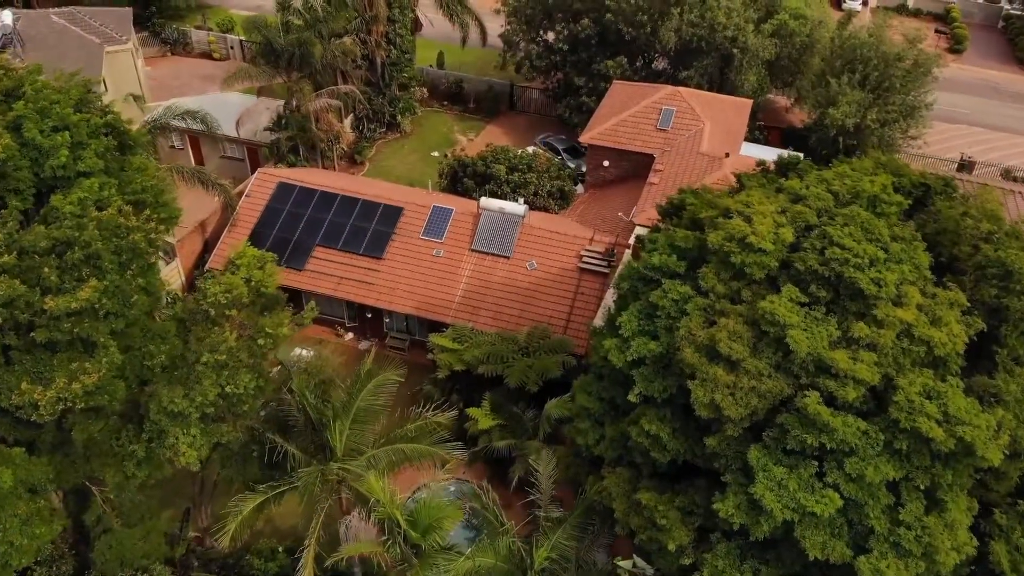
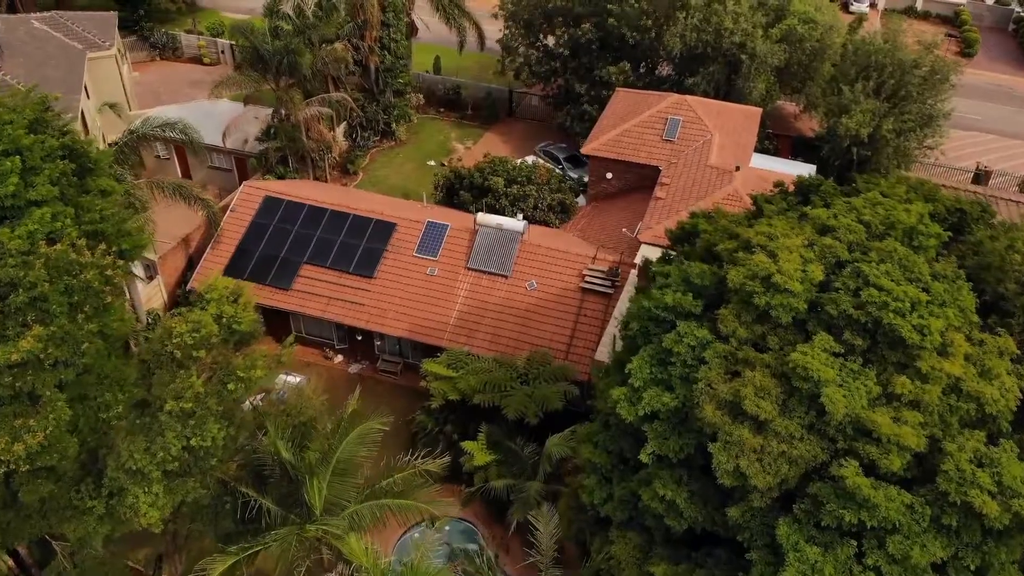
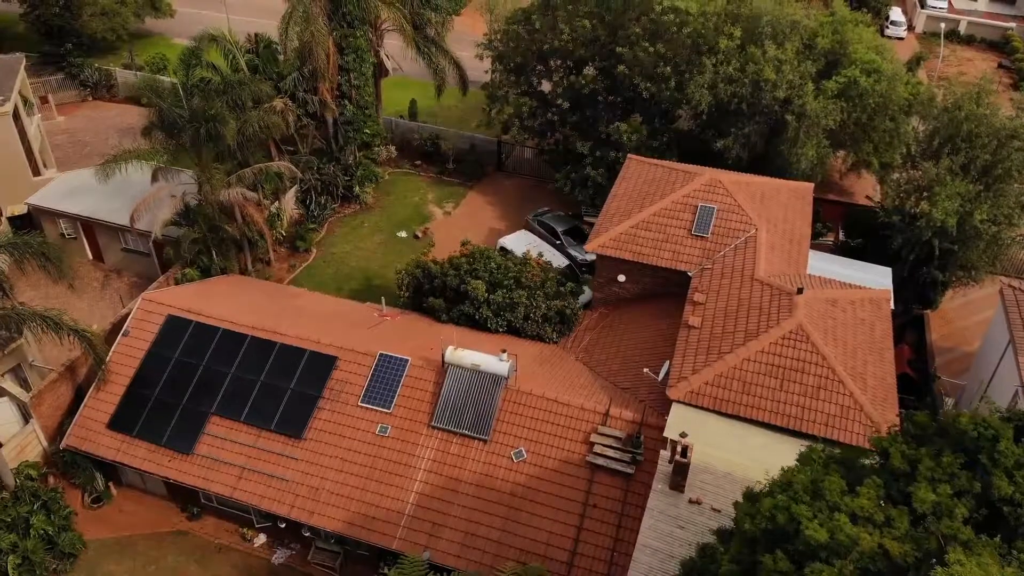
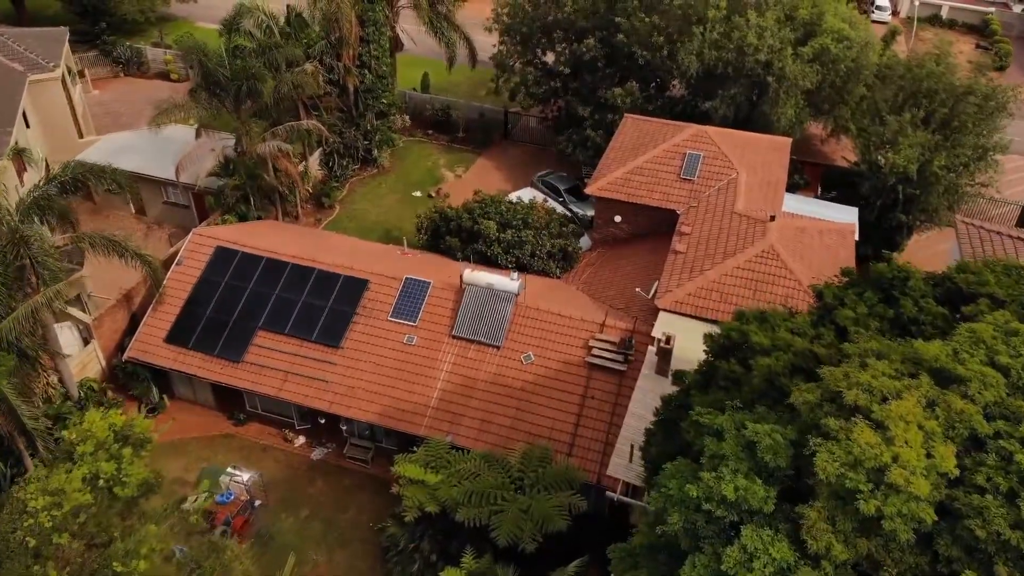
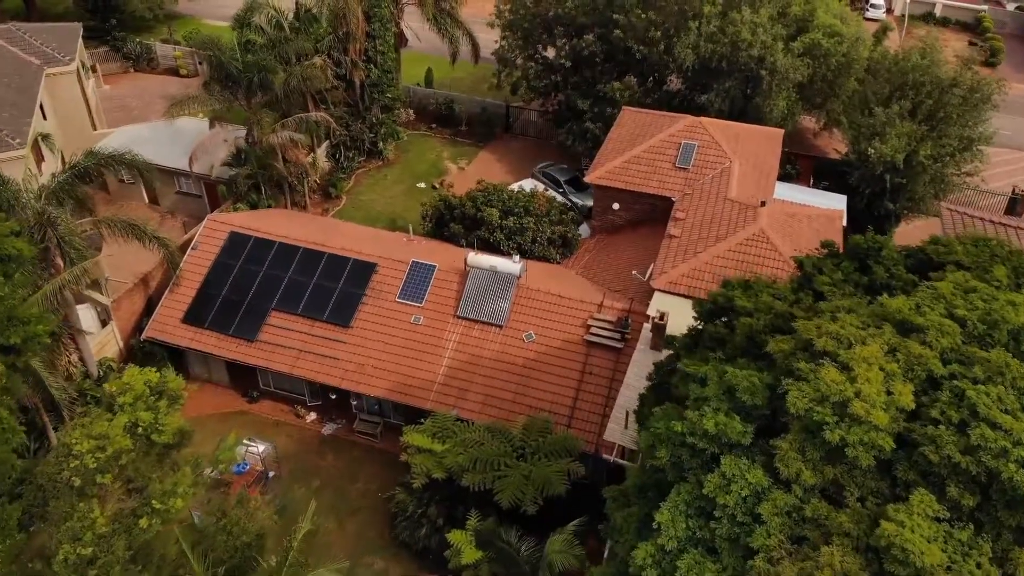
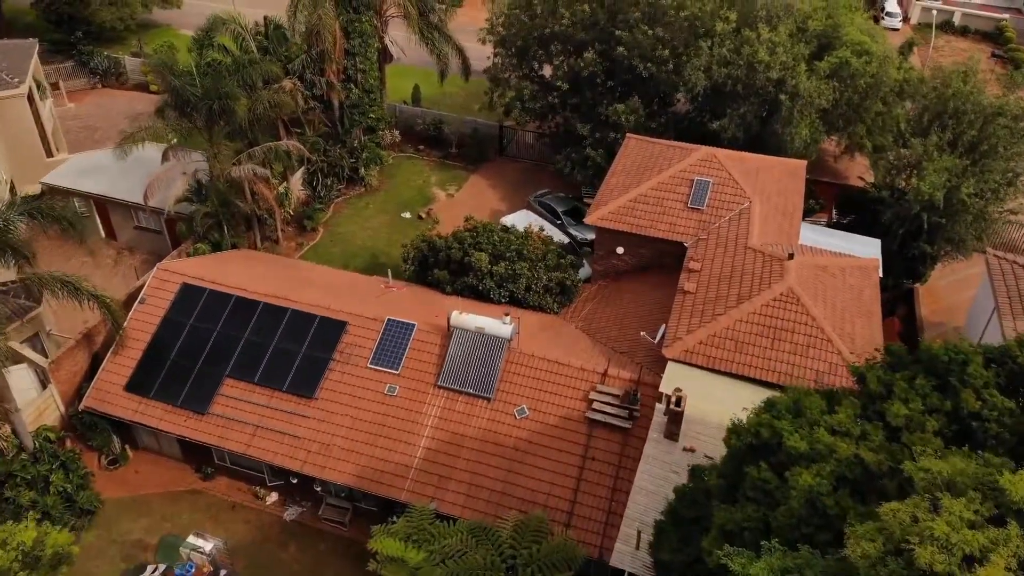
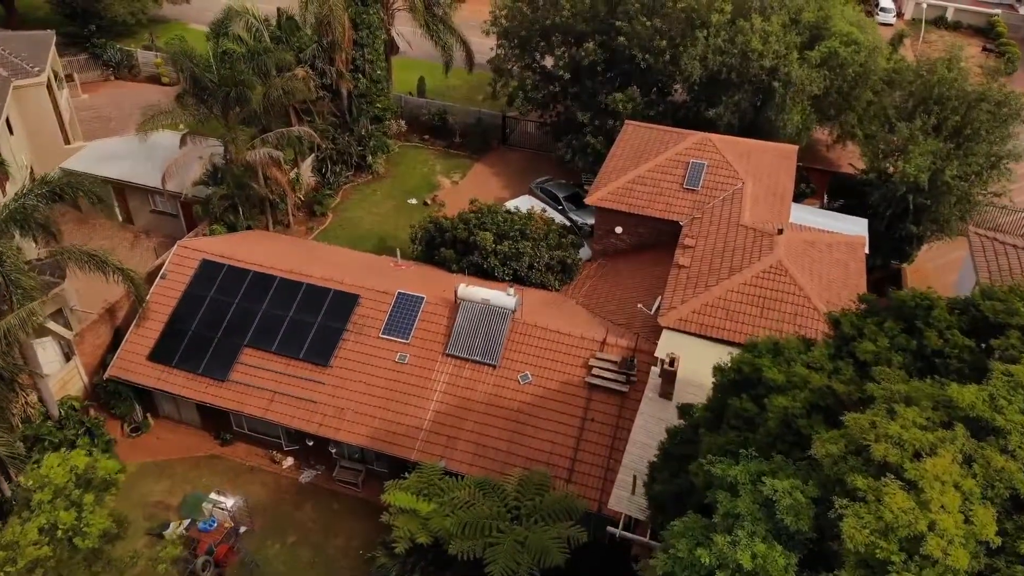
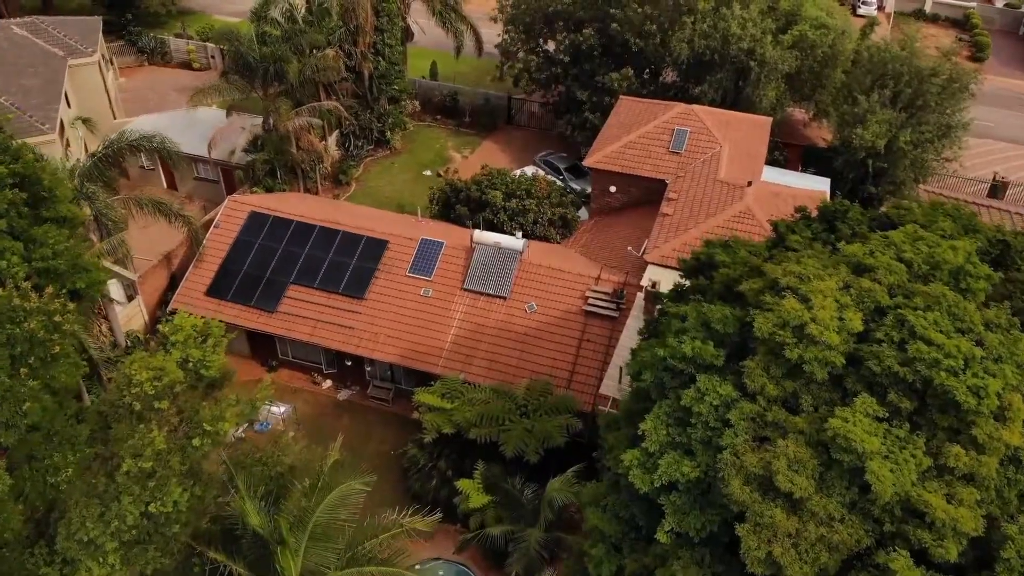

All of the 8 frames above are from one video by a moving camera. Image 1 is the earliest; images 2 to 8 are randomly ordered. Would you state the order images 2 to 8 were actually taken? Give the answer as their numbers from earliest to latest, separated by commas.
2, 8, 5, 4, 7, 6, 3
